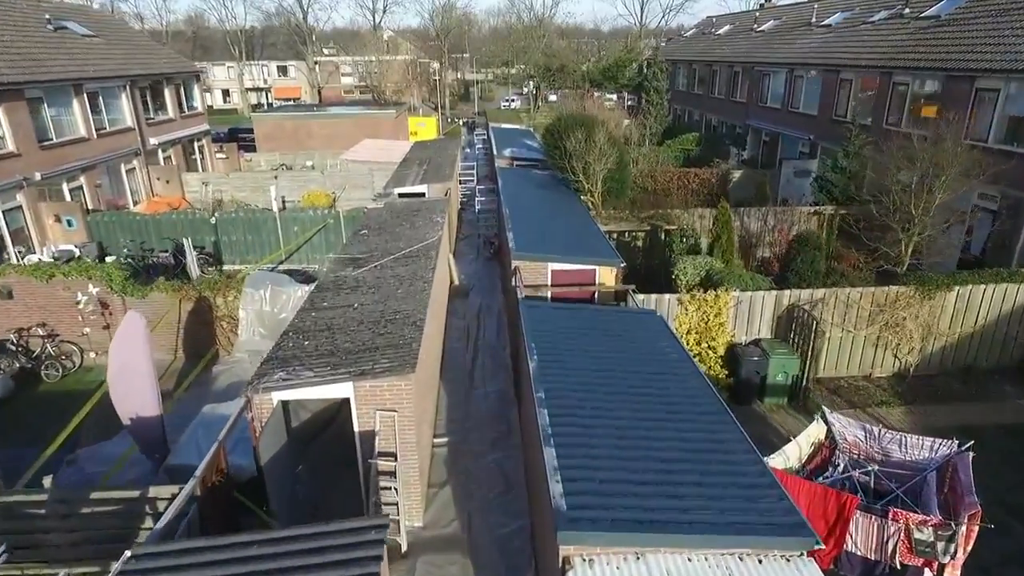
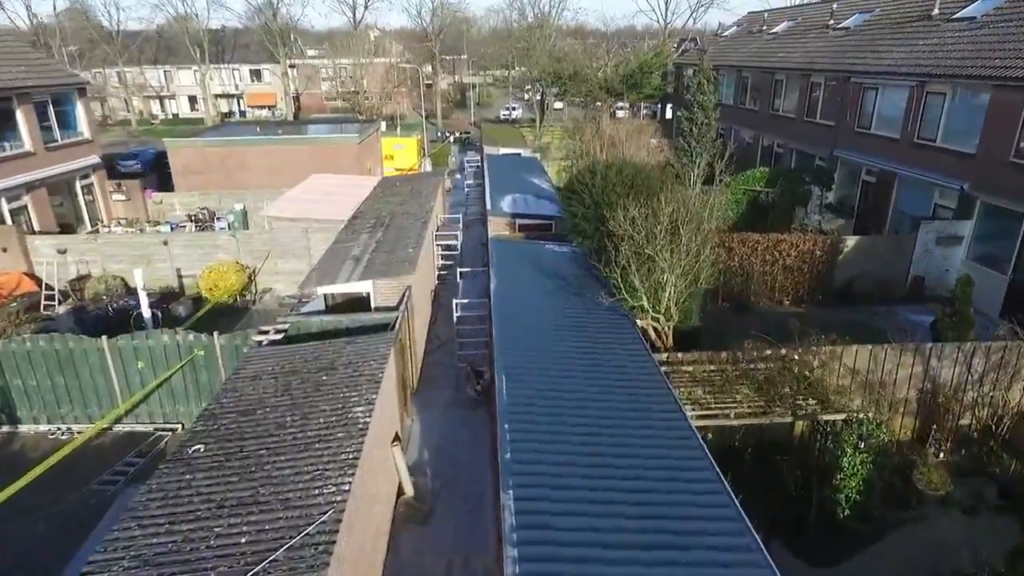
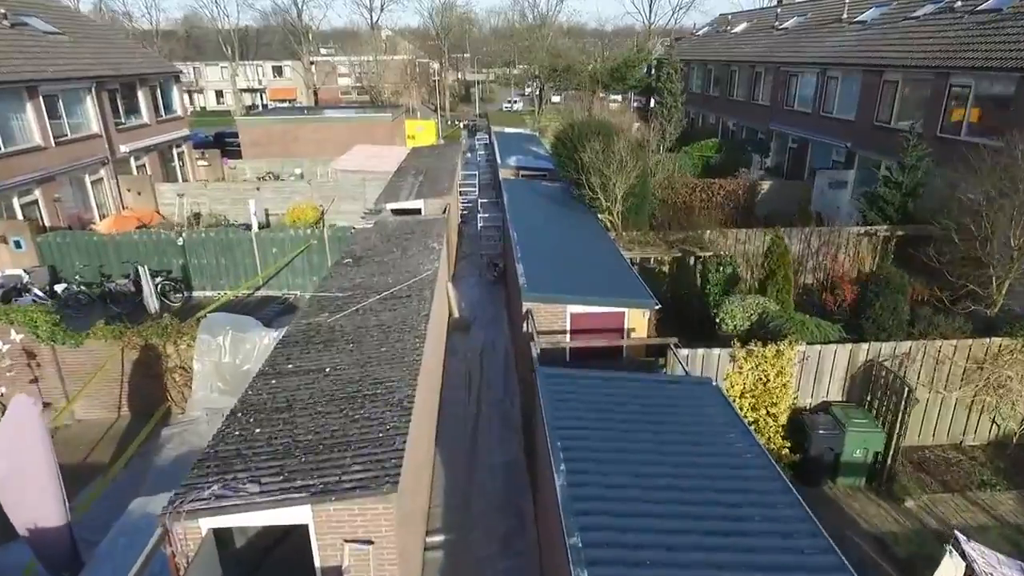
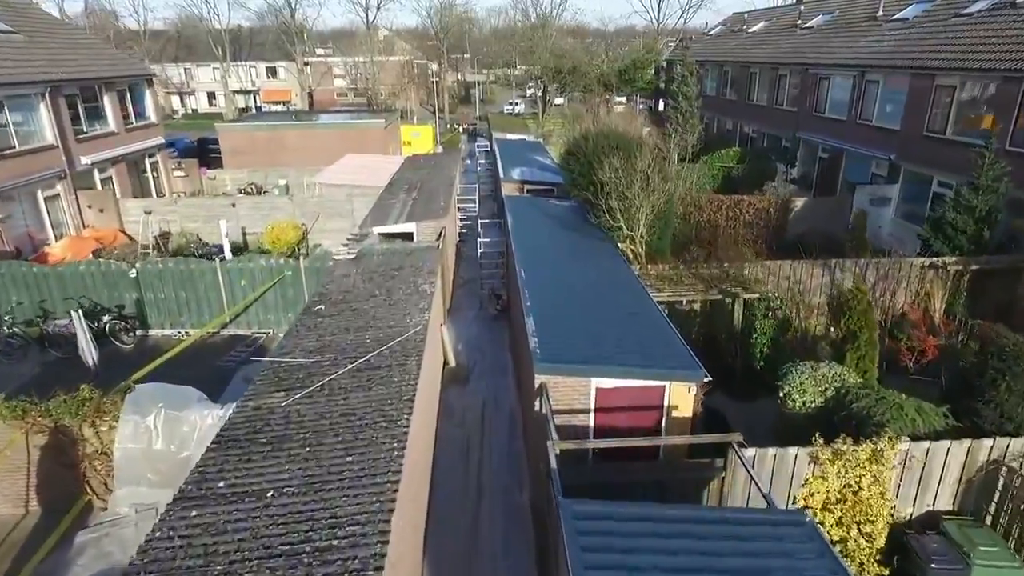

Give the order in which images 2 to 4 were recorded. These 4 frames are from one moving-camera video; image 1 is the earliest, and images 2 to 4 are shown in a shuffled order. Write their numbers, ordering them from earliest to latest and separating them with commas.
3, 4, 2
